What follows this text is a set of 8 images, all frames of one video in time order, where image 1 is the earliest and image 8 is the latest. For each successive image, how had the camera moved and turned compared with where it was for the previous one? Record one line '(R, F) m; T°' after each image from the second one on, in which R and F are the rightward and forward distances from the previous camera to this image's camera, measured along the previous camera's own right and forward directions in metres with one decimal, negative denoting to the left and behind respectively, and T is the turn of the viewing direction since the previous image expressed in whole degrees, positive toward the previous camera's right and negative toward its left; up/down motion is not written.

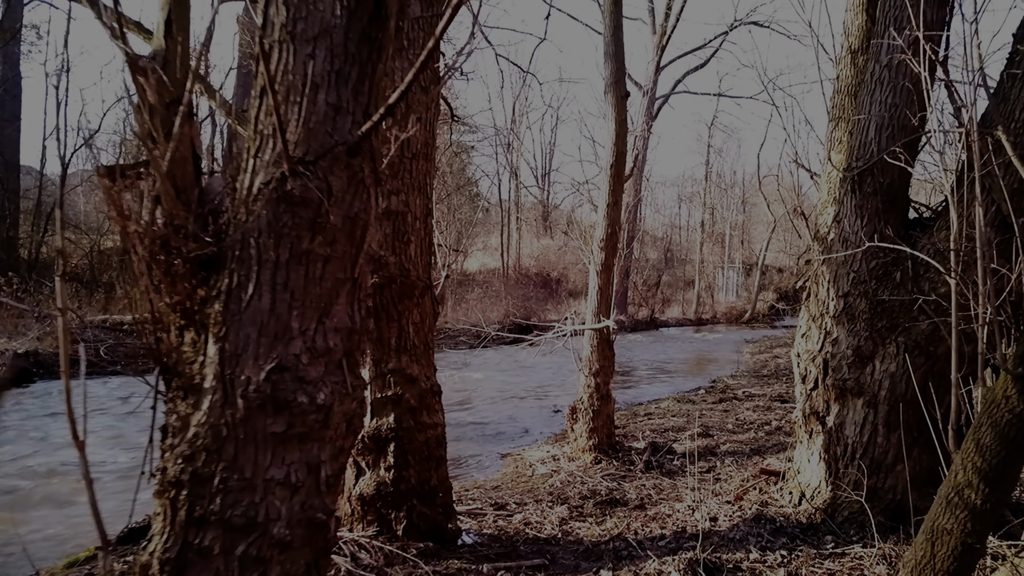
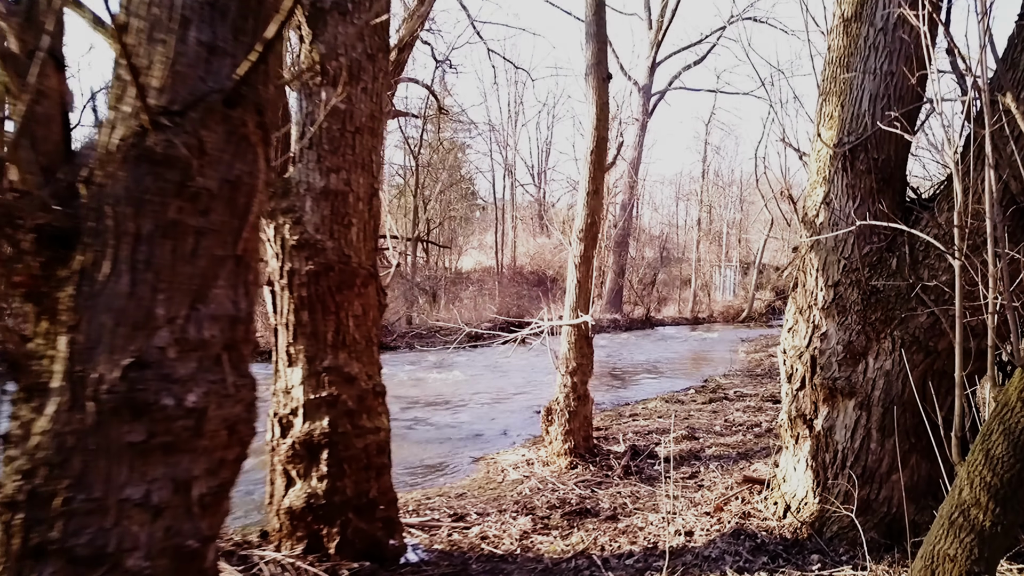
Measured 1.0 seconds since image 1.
(+0.3, +0.4) m; 0°
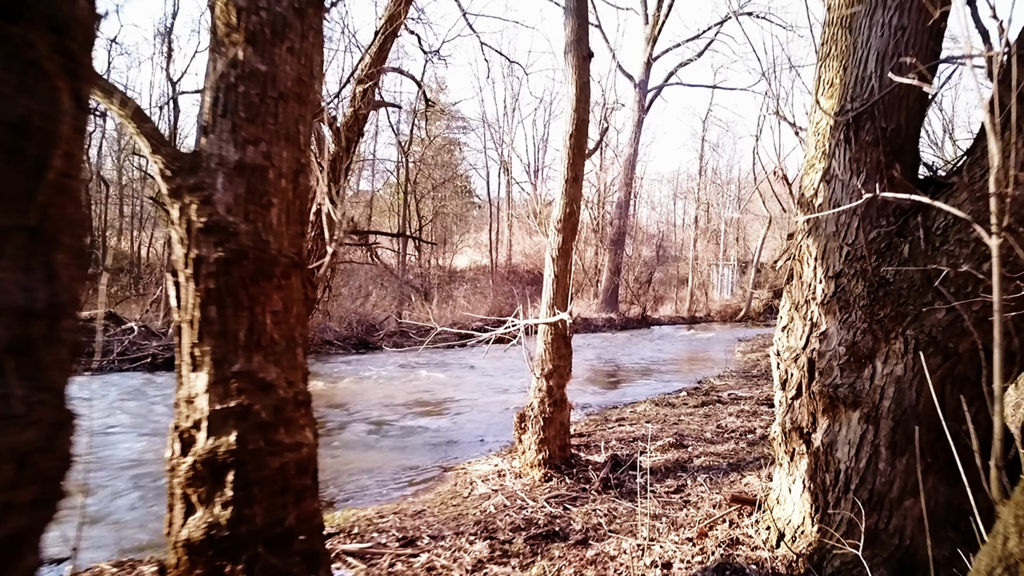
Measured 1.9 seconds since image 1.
(+0.2, +0.5) m; 0°
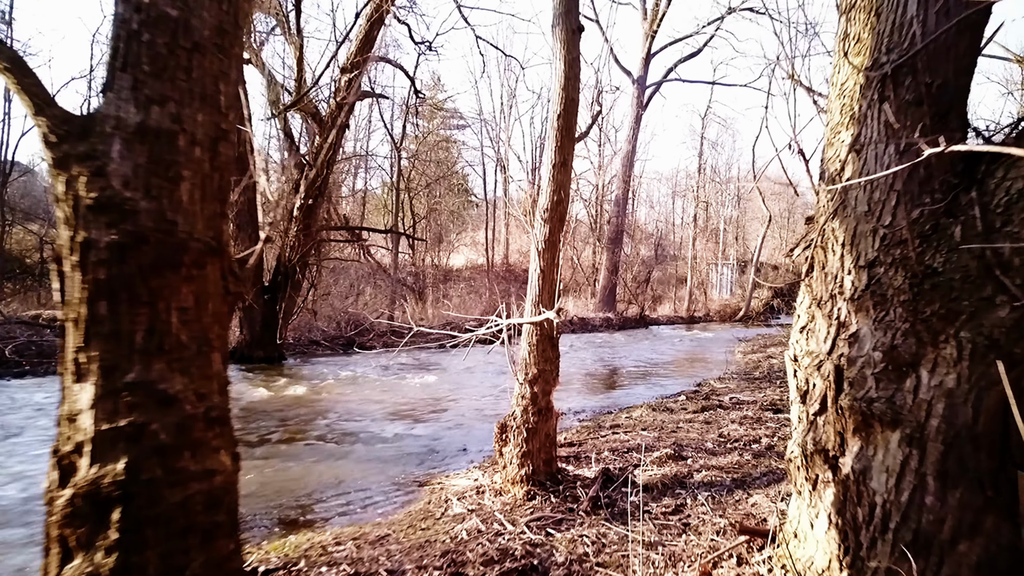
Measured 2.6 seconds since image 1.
(+0.1, +0.5) m; 0°
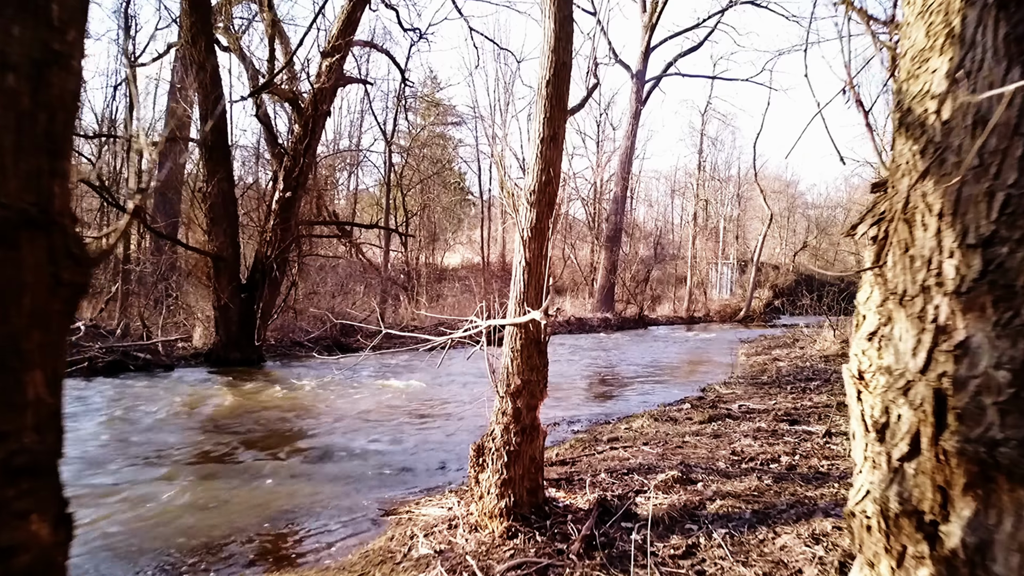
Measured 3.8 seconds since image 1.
(+0.1, +0.7) m; 0°
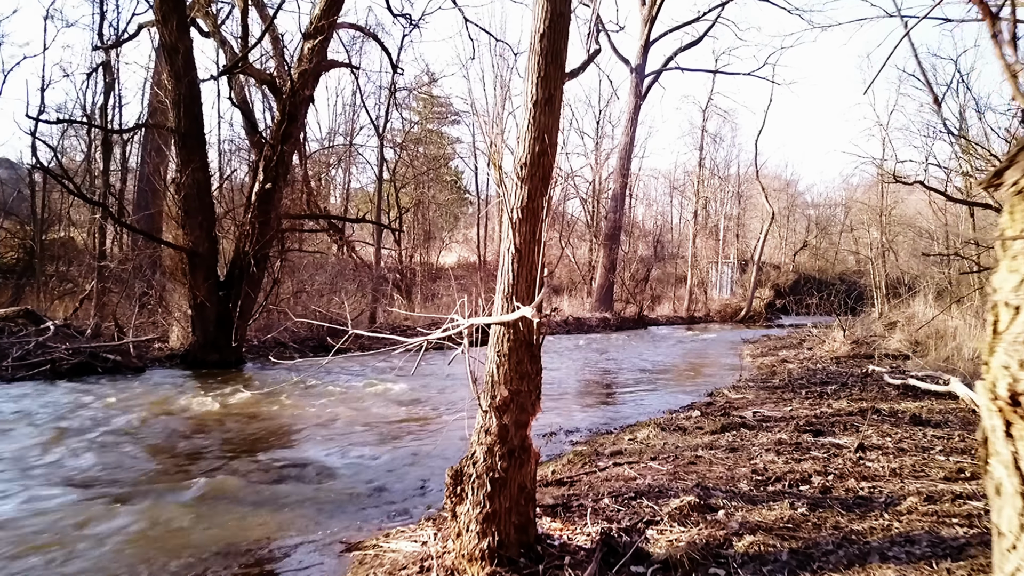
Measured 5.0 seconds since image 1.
(+0.1, +0.7) m; 0°
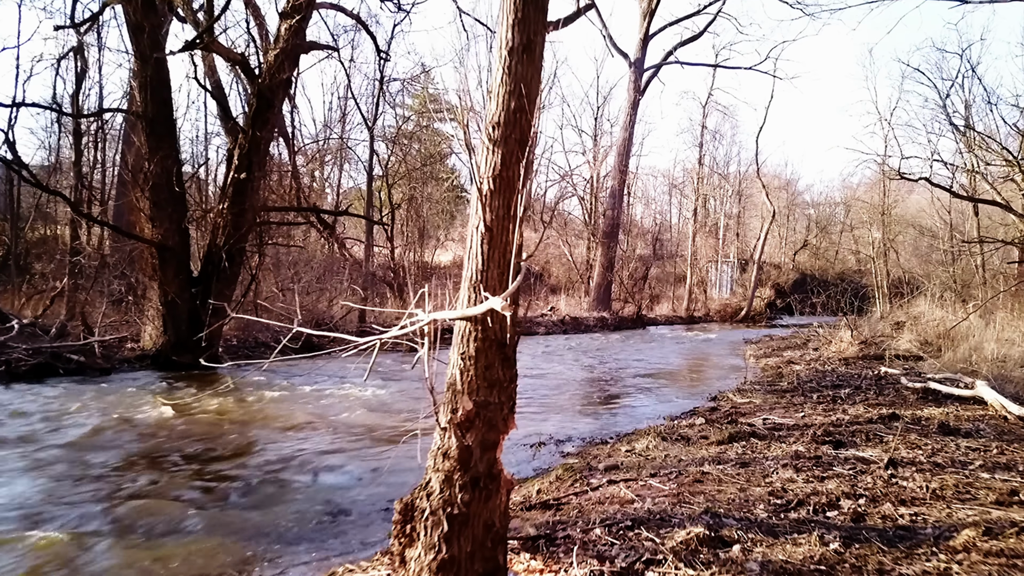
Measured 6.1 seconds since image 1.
(+0.1, +0.6) m; 0°
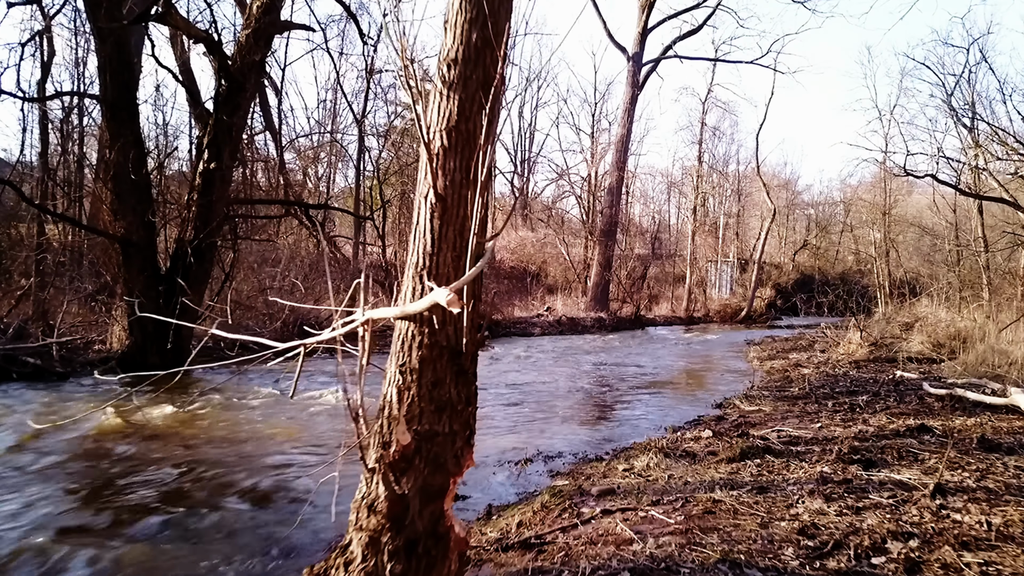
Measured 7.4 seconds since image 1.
(+0.1, +0.7) m; 0°
